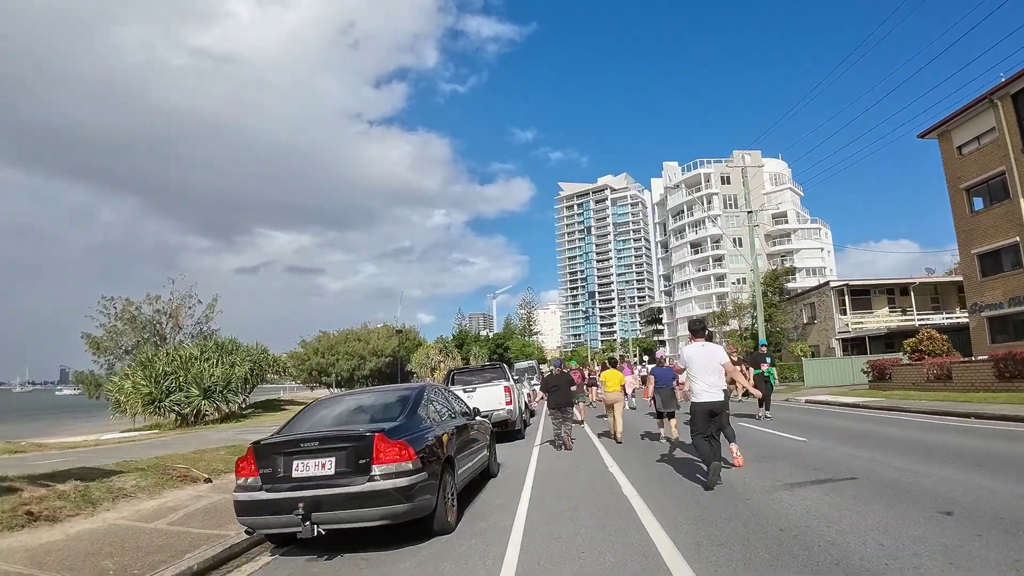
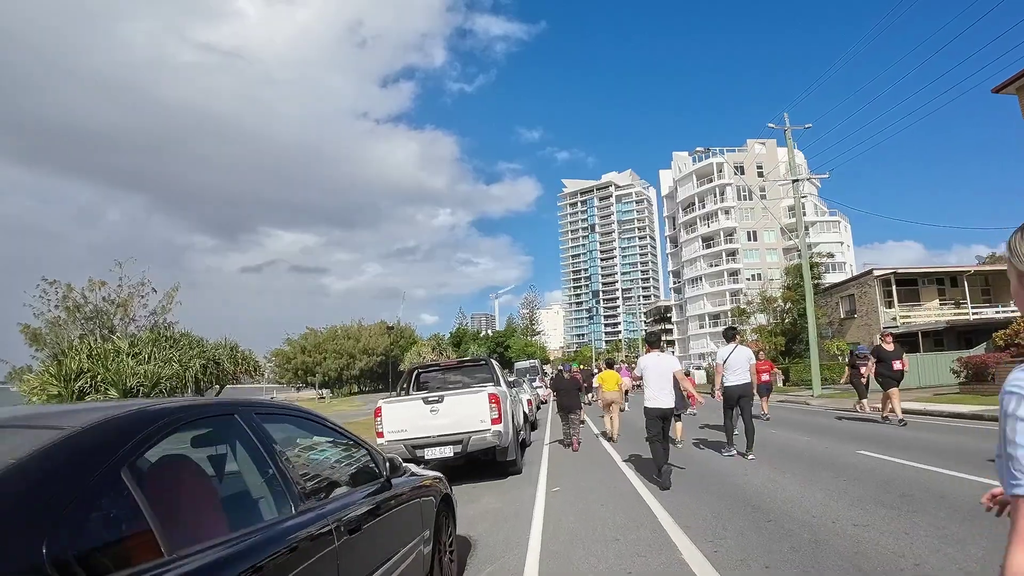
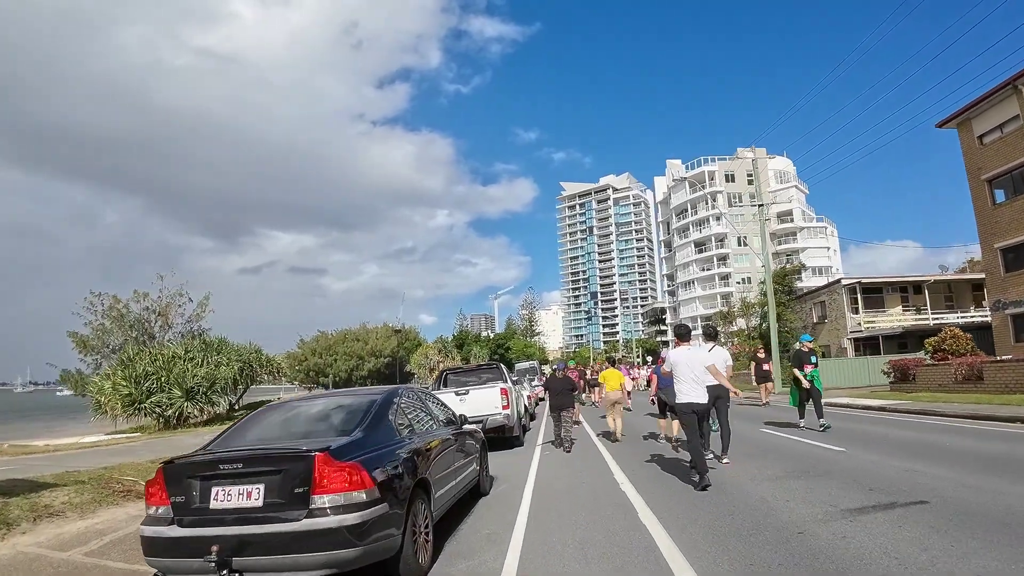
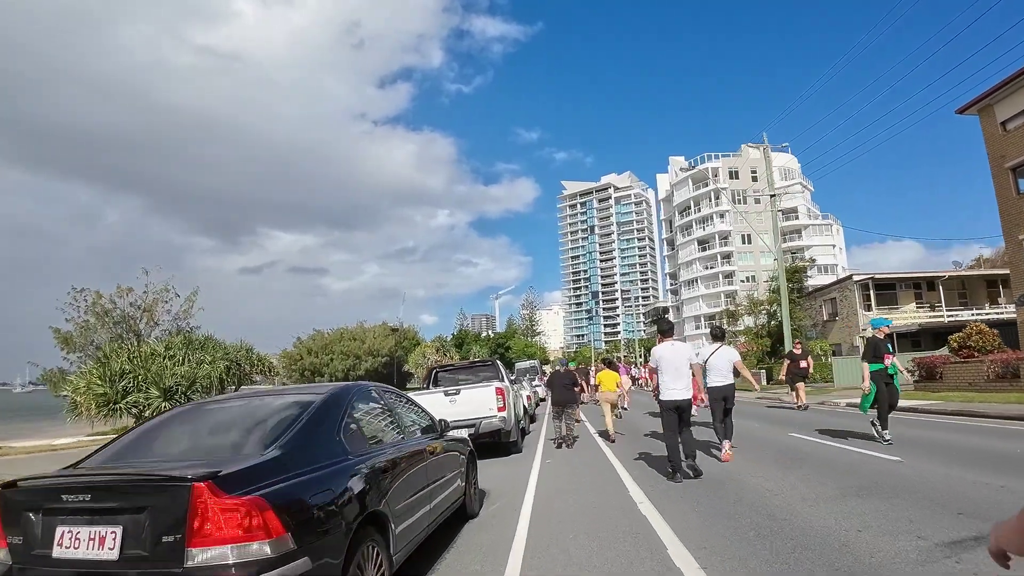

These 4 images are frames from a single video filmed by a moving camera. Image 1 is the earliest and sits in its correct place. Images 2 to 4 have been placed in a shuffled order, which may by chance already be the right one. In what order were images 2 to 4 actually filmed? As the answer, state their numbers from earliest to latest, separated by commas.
3, 4, 2
